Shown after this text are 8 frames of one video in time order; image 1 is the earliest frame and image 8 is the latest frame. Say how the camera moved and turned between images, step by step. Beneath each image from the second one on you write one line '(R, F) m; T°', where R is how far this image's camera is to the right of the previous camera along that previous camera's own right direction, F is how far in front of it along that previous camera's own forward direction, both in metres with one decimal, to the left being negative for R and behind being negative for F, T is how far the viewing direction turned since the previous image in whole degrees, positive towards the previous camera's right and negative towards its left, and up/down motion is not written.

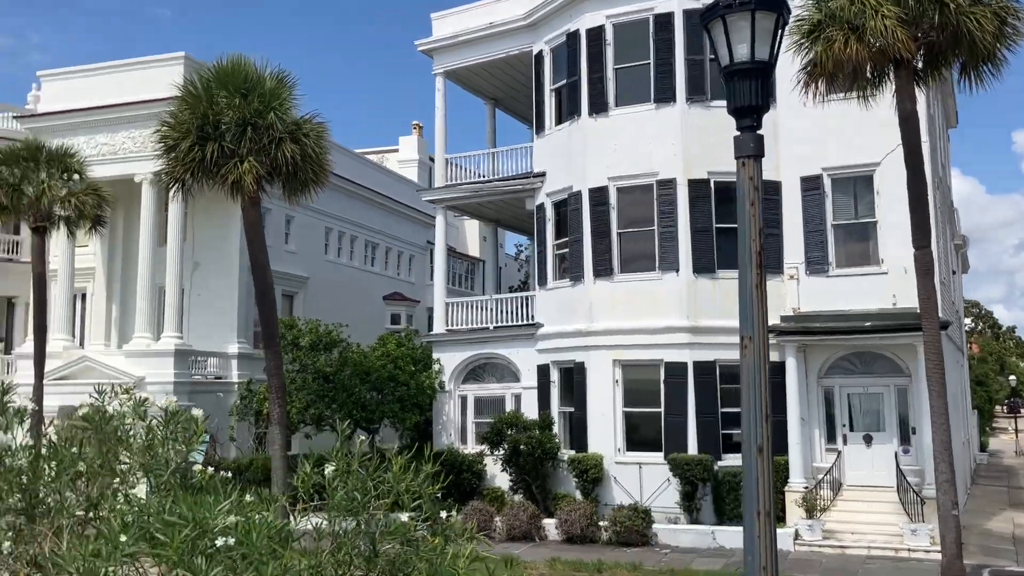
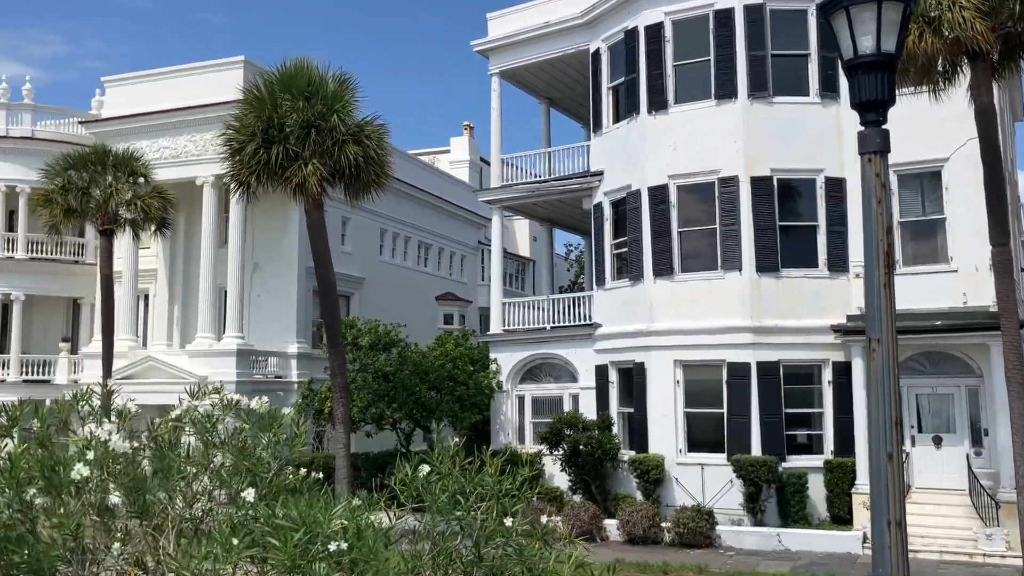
(-0.3, 0.0) m; -3°
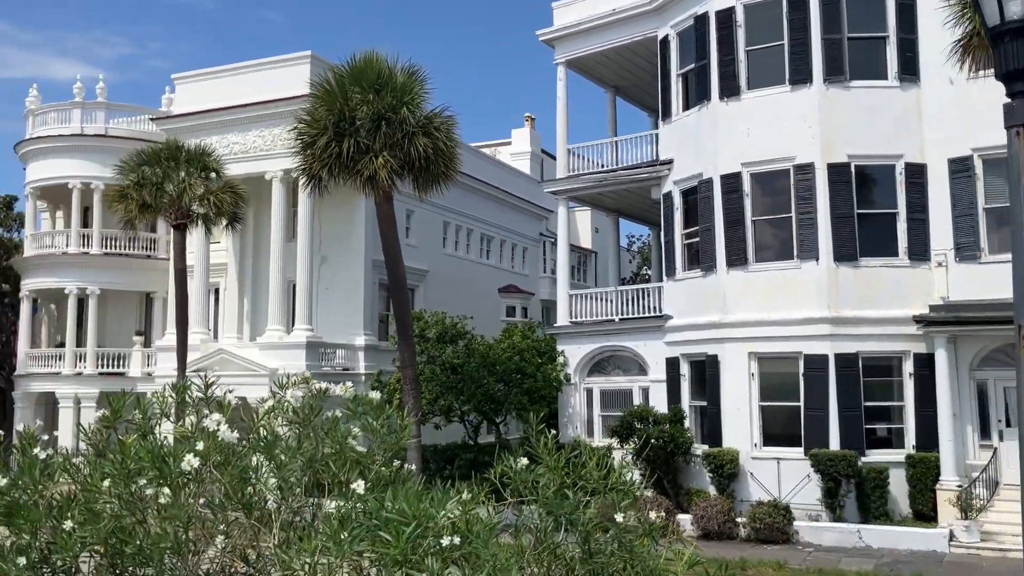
(-0.3, +0.2) m; -4°
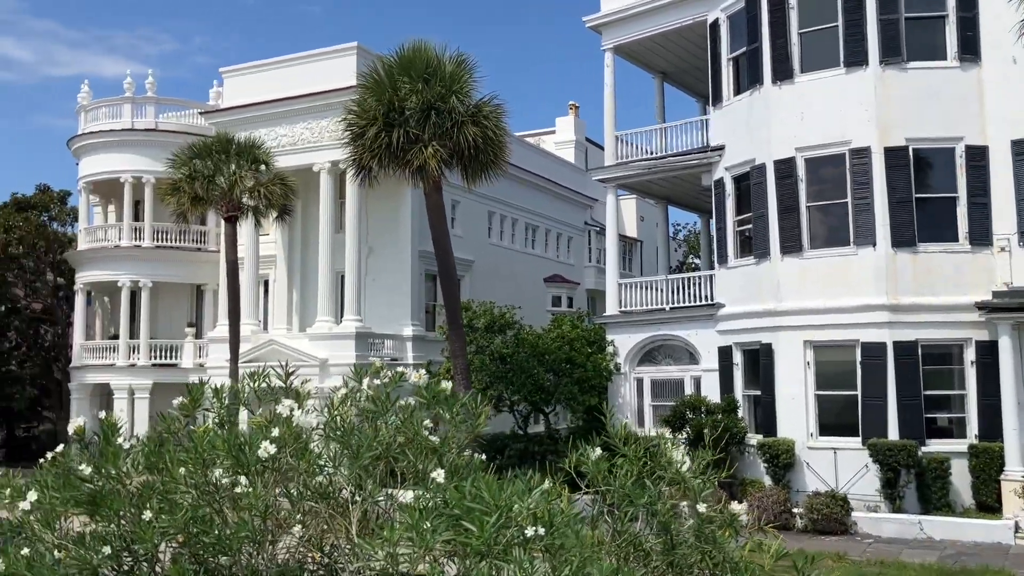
(-0.2, +0.1) m; -3°
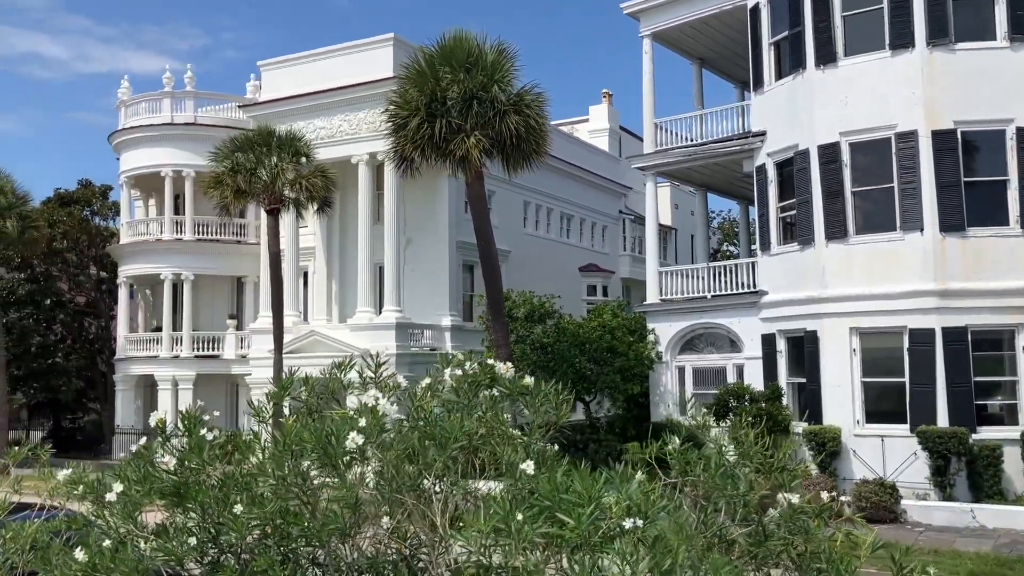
(-0.3, 0.0) m; -2°
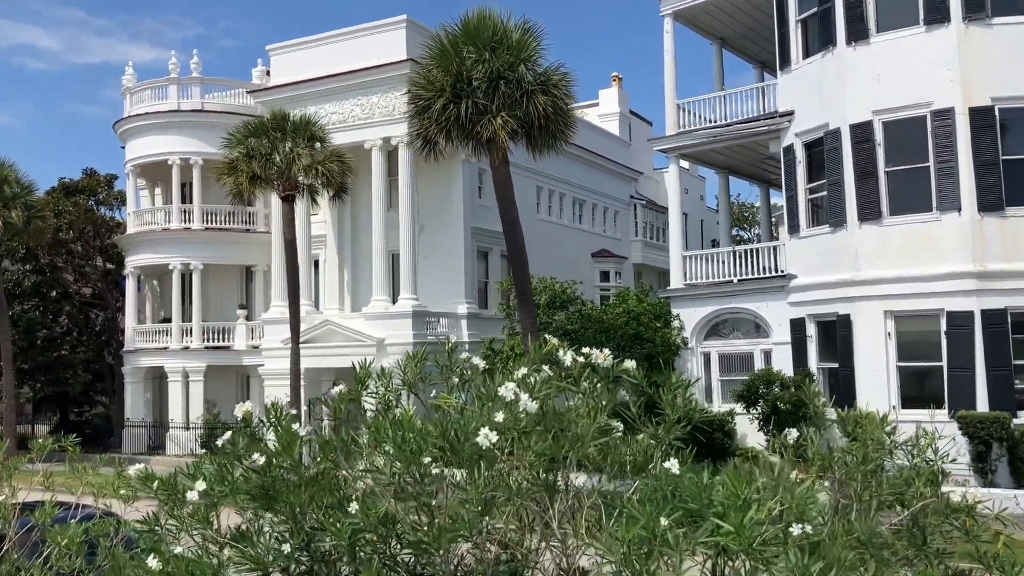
(-0.6, +0.5) m; 0°
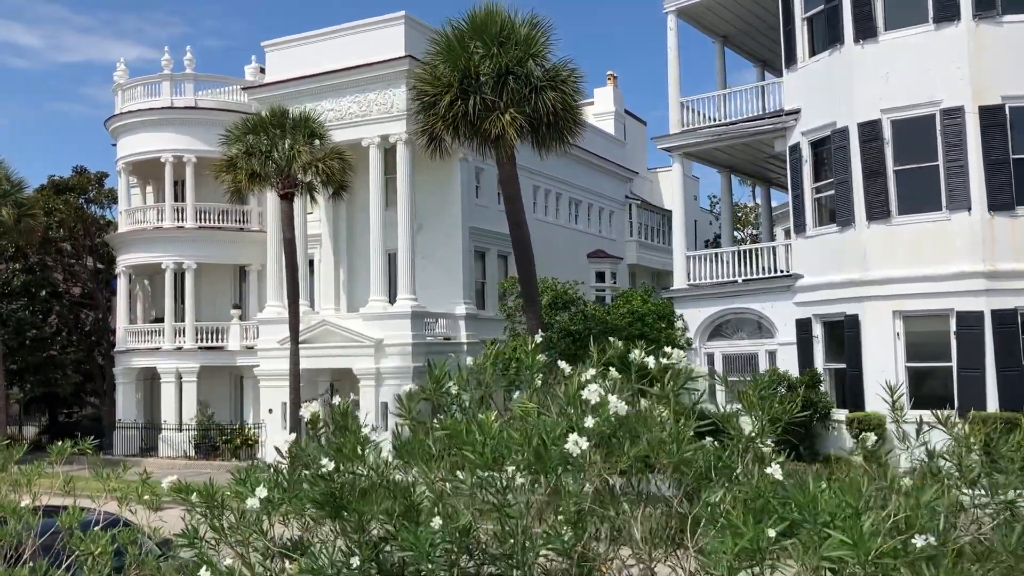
(-0.4, +0.3) m; +1°
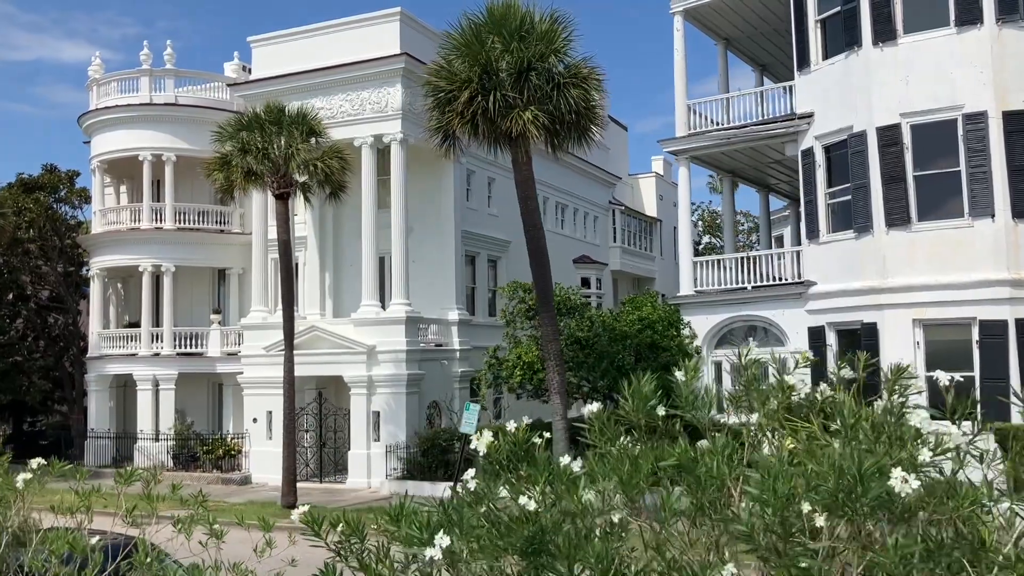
(-1.0, +0.7) m; +3°
